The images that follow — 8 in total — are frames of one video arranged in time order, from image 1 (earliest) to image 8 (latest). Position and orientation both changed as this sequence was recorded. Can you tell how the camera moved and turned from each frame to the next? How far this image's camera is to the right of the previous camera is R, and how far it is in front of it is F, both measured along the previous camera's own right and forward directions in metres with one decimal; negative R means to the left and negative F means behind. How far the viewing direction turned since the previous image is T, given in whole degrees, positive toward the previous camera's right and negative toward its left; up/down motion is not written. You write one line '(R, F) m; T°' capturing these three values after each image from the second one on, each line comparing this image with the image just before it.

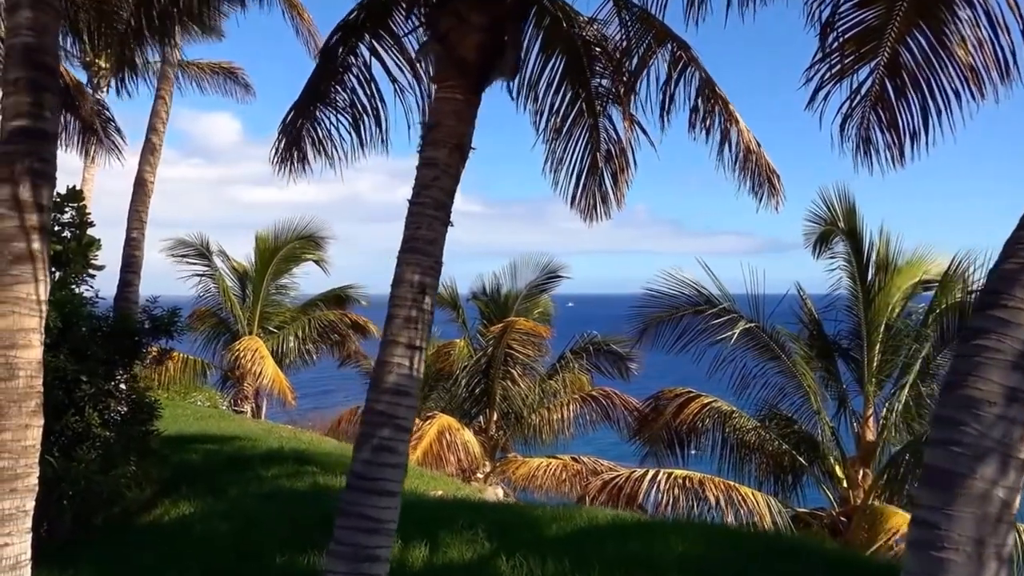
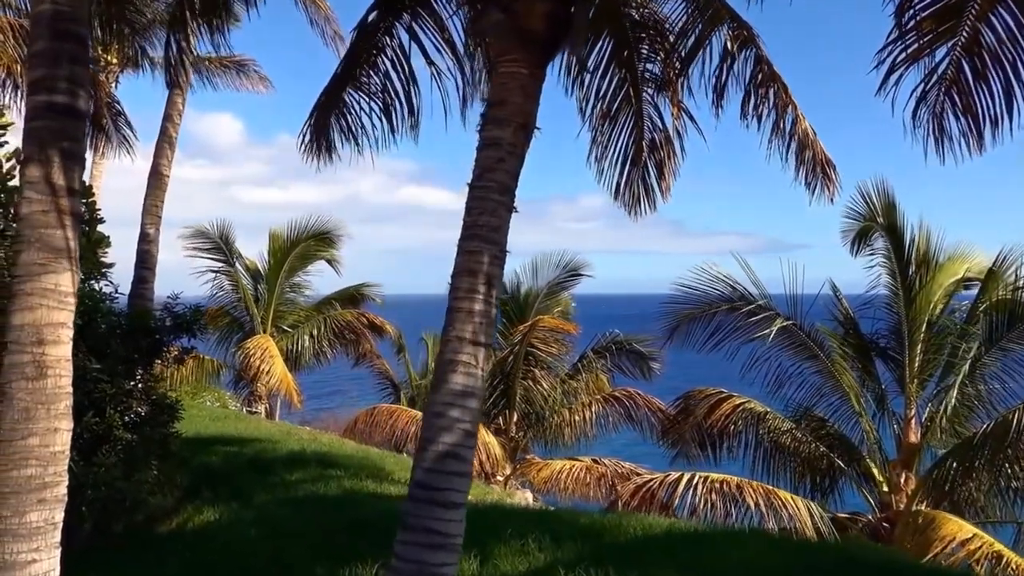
(-0.3, +0.4) m; 0°
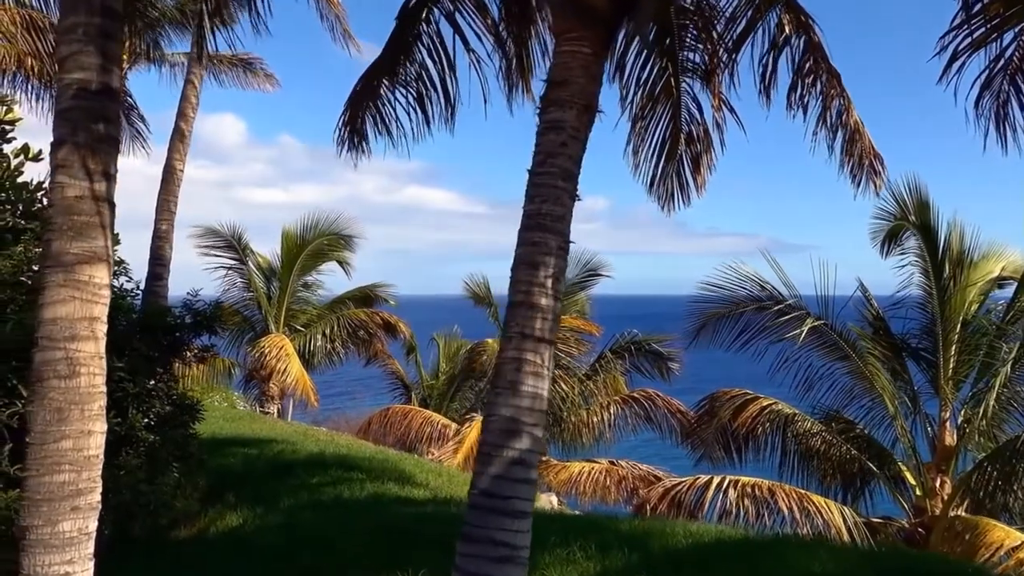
(-0.3, +0.3) m; 0°
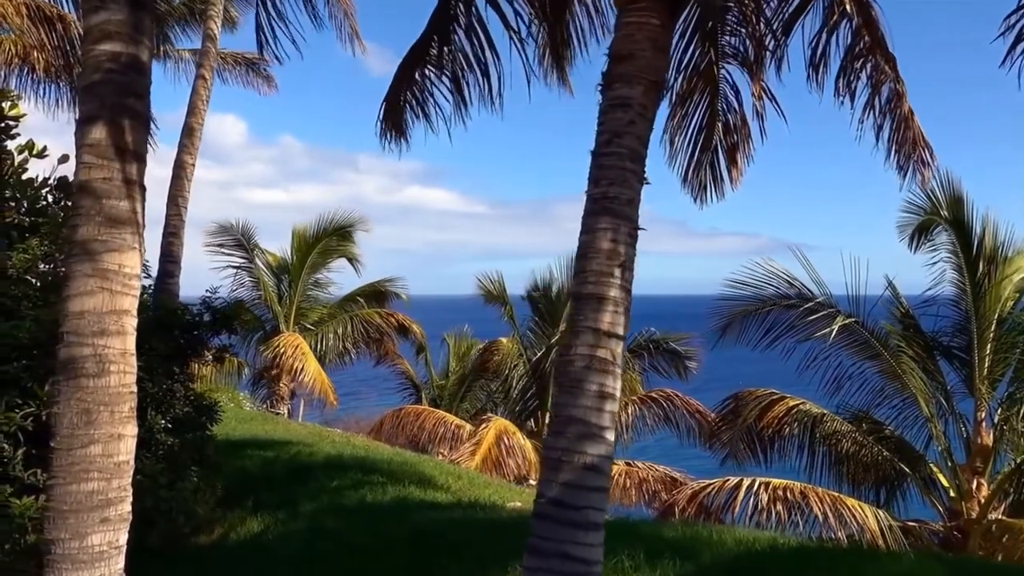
(-0.2, +0.3) m; 0°
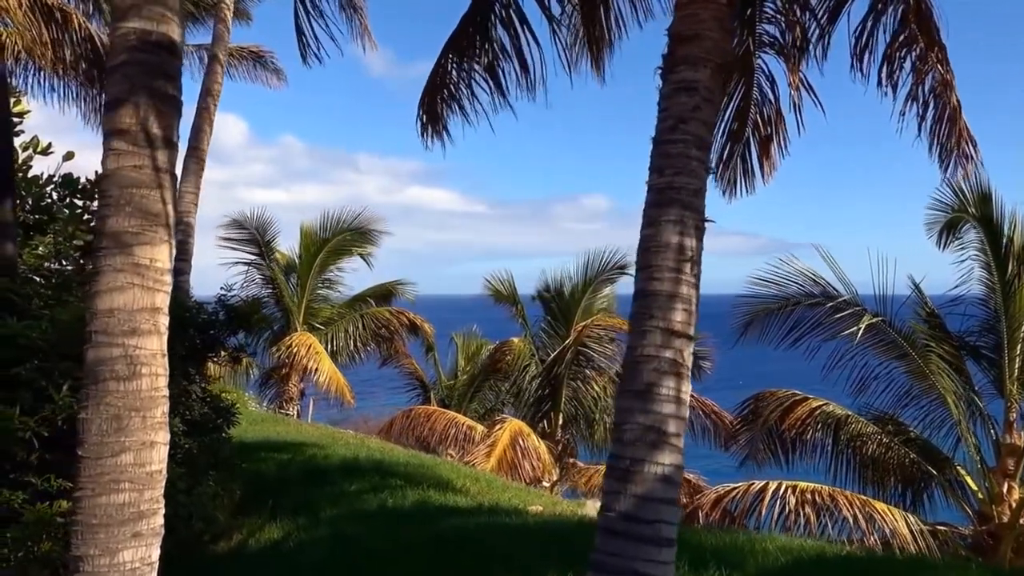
(-0.2, +0.2) m; 0°
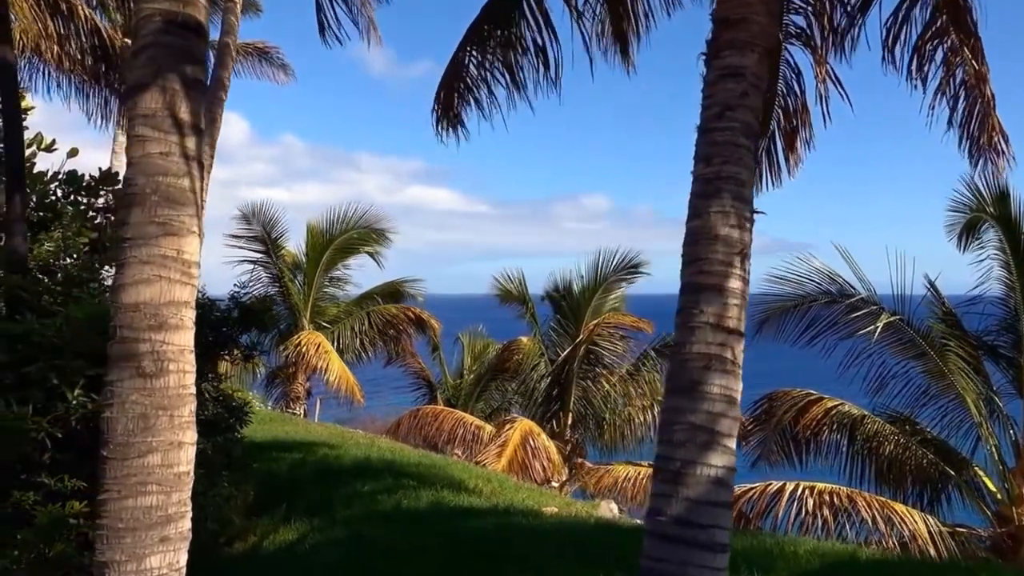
(-0.1, +0.1) m; 0°
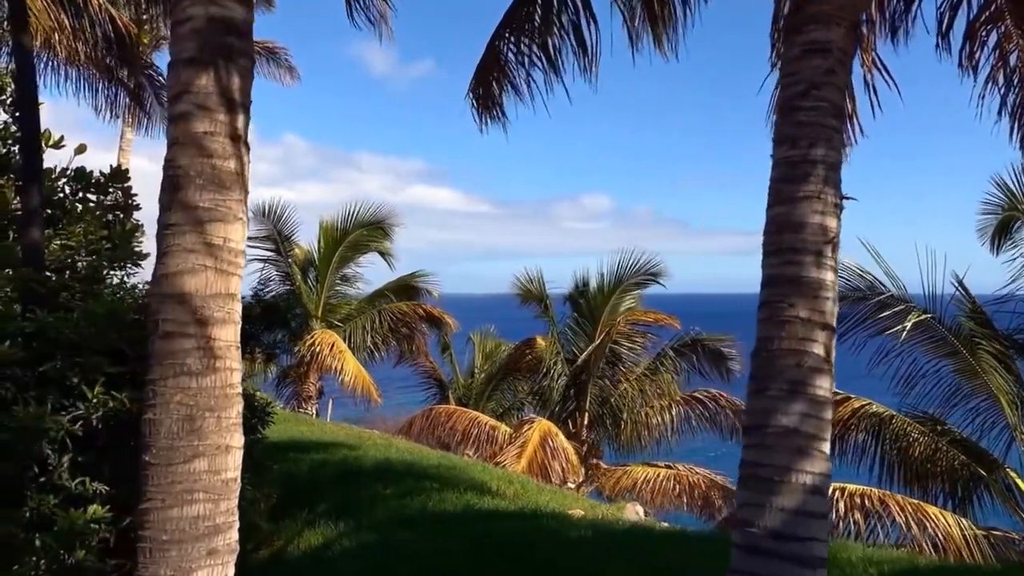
(-0.2, +0.2) m; 0°
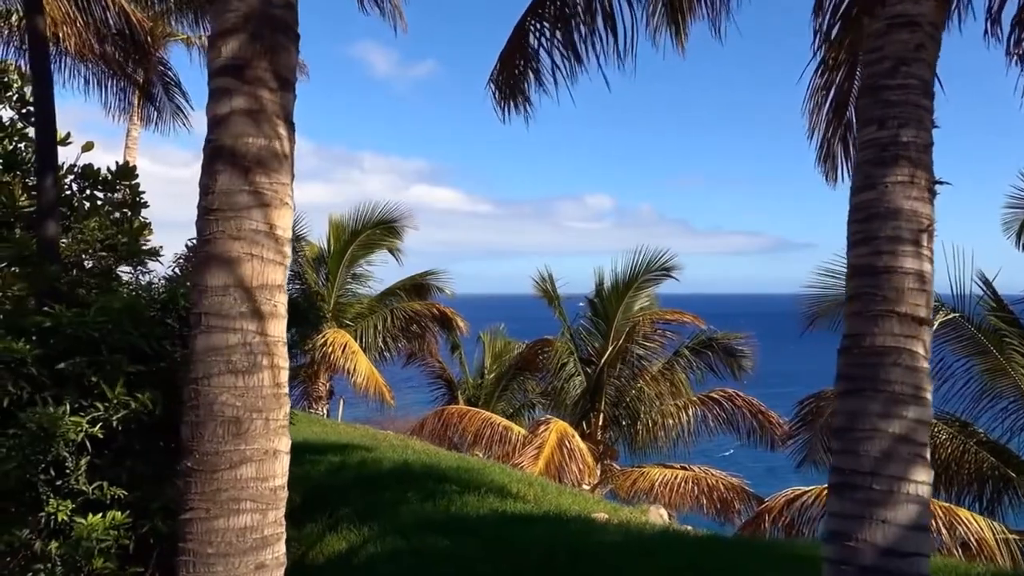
(-0.2, +0.2) m; 0°
